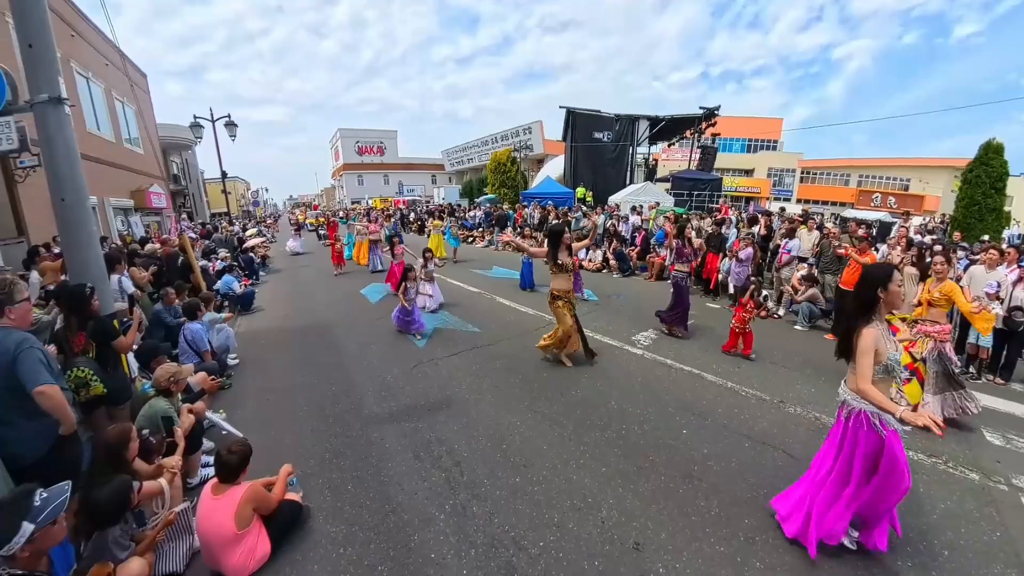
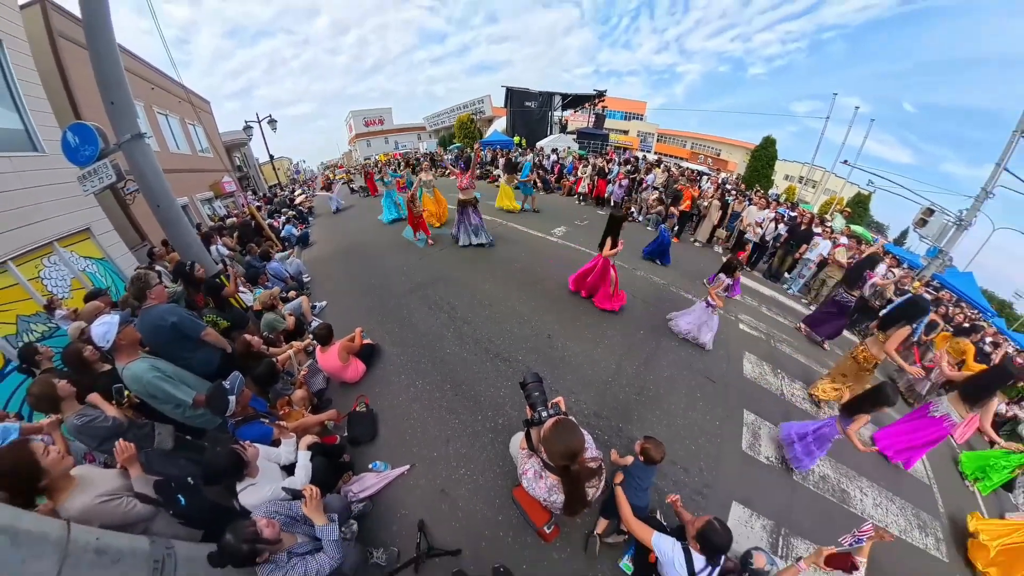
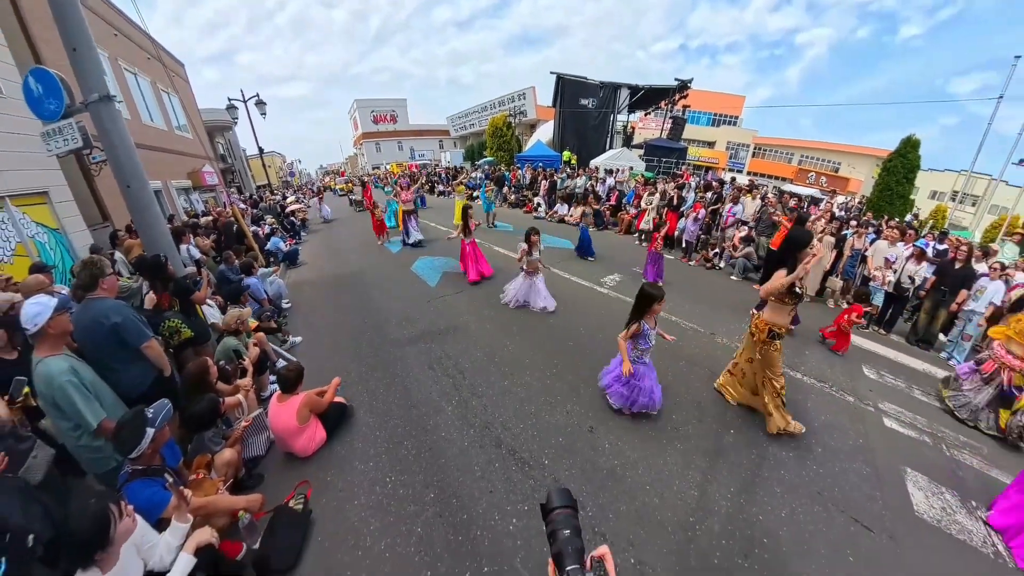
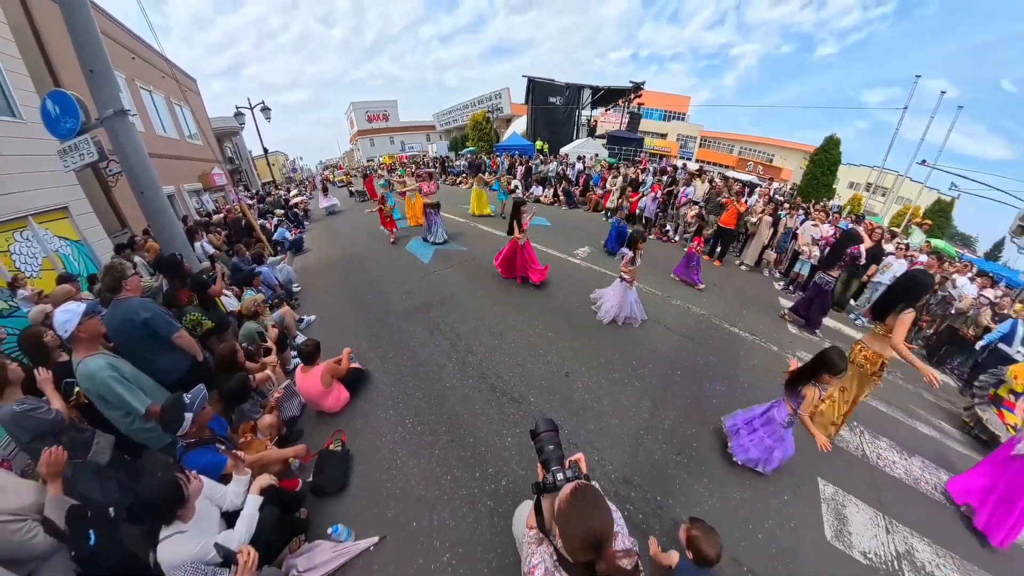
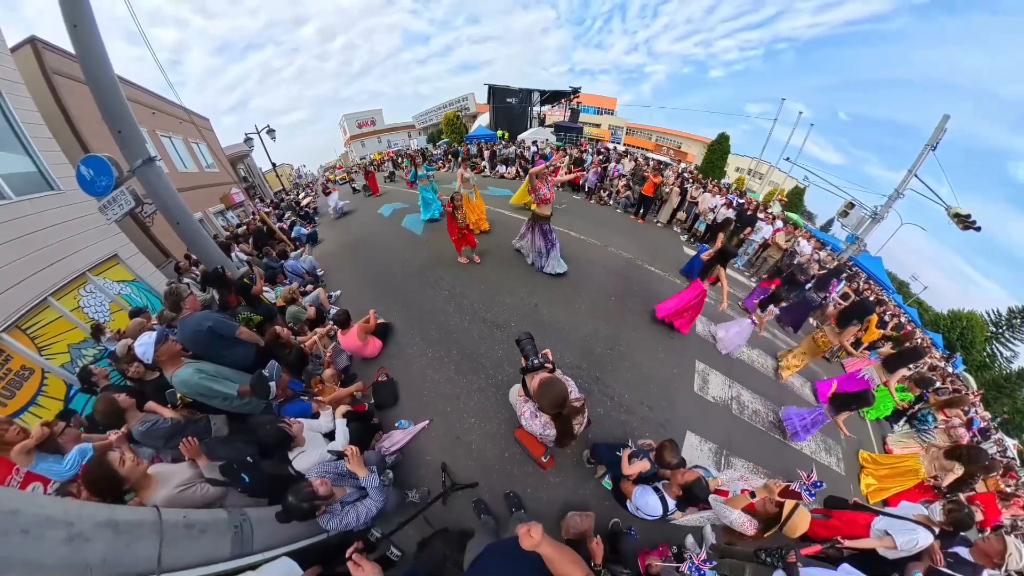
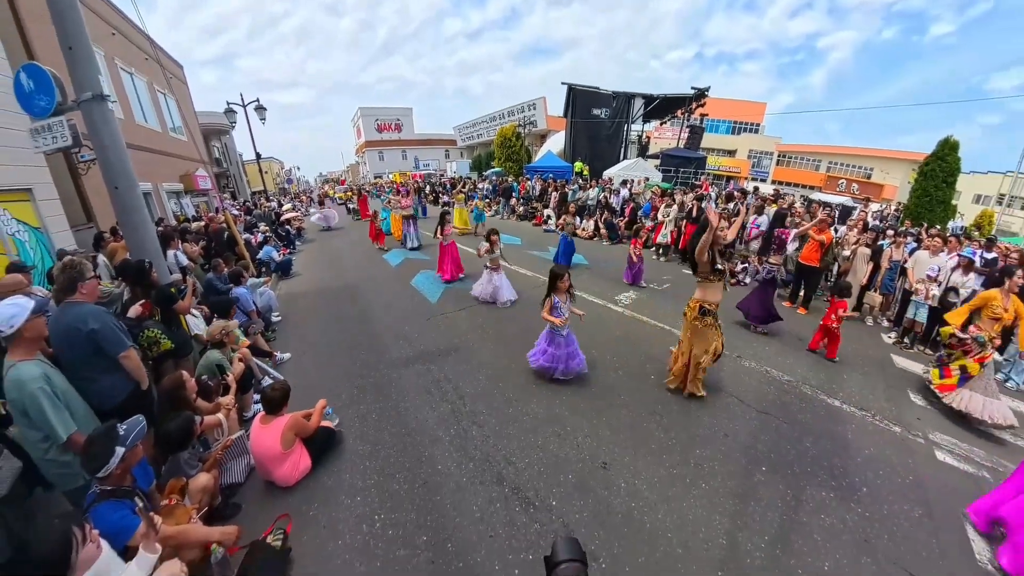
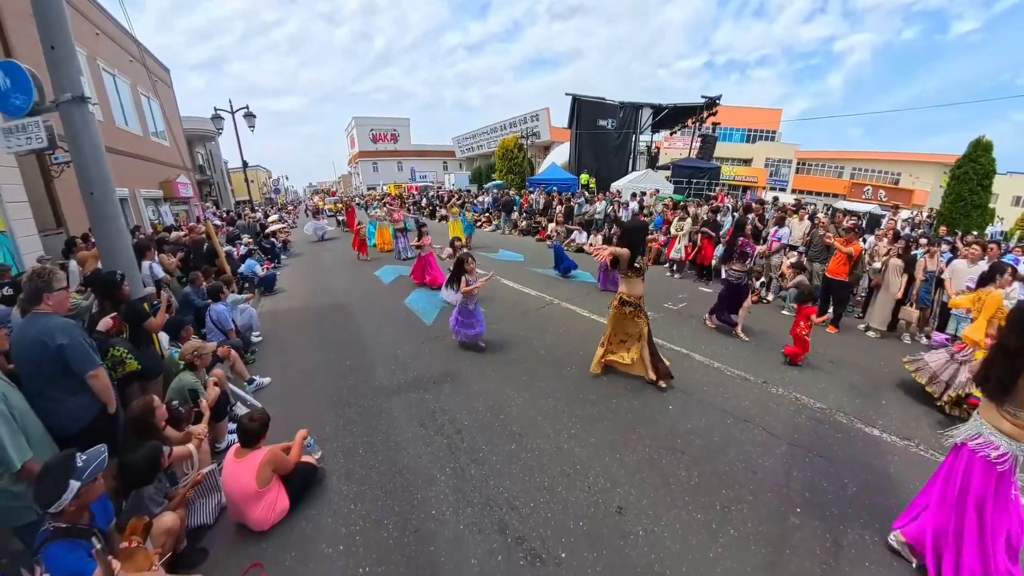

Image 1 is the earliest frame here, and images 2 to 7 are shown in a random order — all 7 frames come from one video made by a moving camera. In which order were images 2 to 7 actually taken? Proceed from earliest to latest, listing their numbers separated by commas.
7, 6, 3, 4, 2, 5
